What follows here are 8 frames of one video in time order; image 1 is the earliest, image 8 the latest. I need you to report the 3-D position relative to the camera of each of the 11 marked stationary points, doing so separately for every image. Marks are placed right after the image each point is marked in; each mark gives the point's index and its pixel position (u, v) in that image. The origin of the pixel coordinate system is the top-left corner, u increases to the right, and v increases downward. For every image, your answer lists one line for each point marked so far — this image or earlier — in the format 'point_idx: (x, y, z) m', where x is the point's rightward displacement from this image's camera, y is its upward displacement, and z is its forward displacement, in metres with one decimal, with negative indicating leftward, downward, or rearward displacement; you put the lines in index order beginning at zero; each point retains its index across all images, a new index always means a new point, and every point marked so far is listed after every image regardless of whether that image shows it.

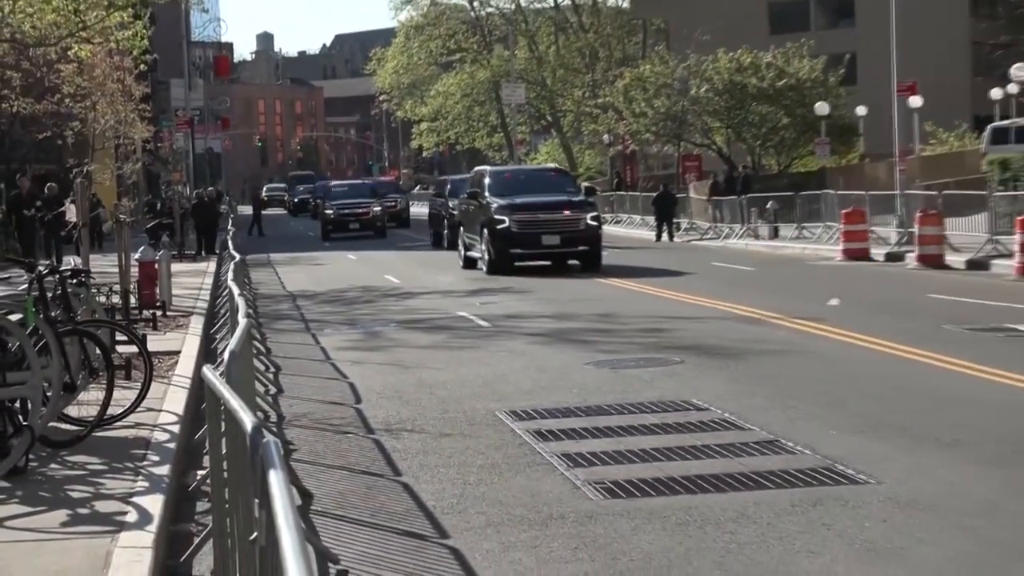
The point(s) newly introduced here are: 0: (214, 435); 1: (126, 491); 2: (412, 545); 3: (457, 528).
0: (-2.6, -1.2, +5.1) m
1: (-4.3, -2.0, +6.7) m
2: (-1.2, -2.4, +6.2) m
3: (-0.9, -2.3, +6.5) m
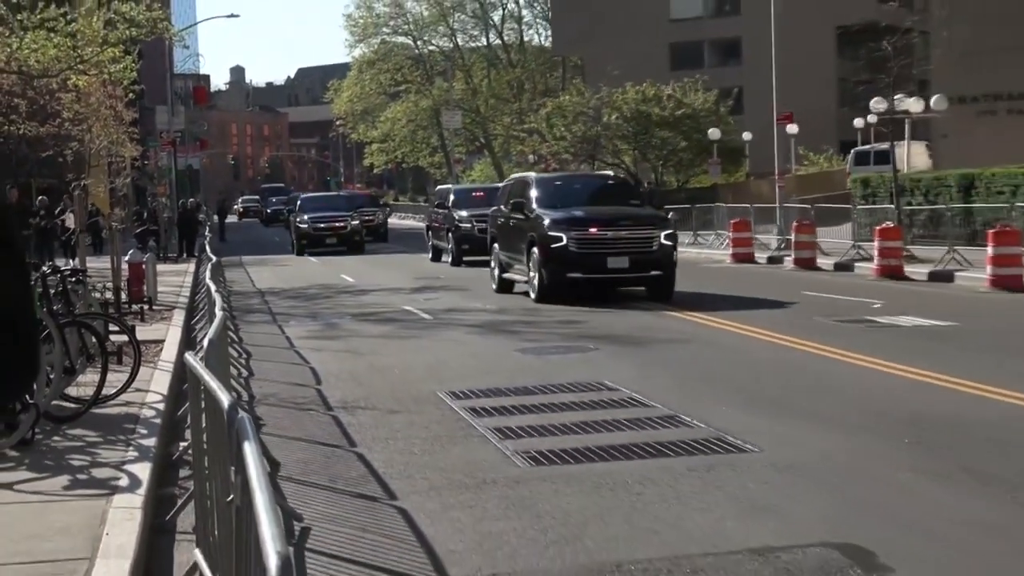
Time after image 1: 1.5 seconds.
0: (-3.2, -1.2, +5.9) m
1: (-4.9, -2.0, +7.5) m
2: (-1.8, -2.4, +7.0) m
3: (-1.5, -2.3, +7.4) m
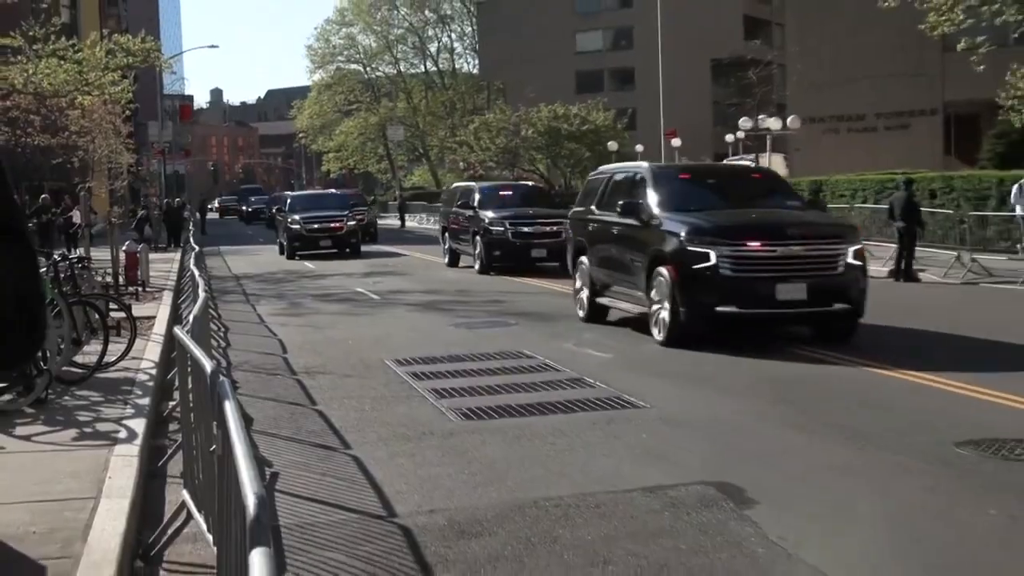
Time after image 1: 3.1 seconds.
0: (-4.0, -1.0, +7.1) m
1: (-5.7, -1.8, +8.7) m
2: (-2.6, -2.2, +8.2) m
3: (-2.3, -2.1, +8.6) m
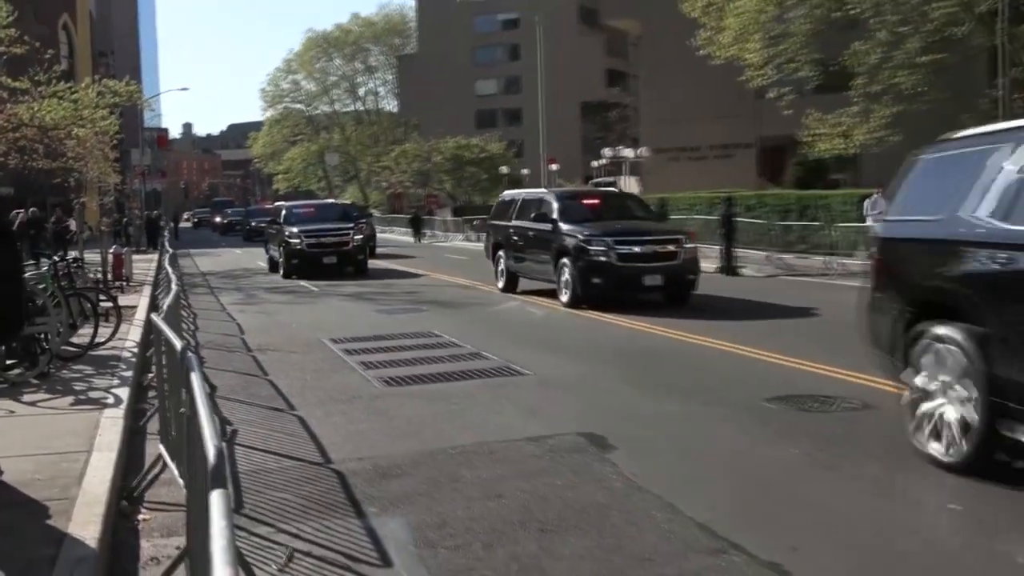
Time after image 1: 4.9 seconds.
0: (-5.3, -1.0, +8.8) m
1: (-7.1, -1.7, +10.3) m
2: (-3.9, -2.1, +10.0) m
3: (-3.7, -2.0, +10.3) m
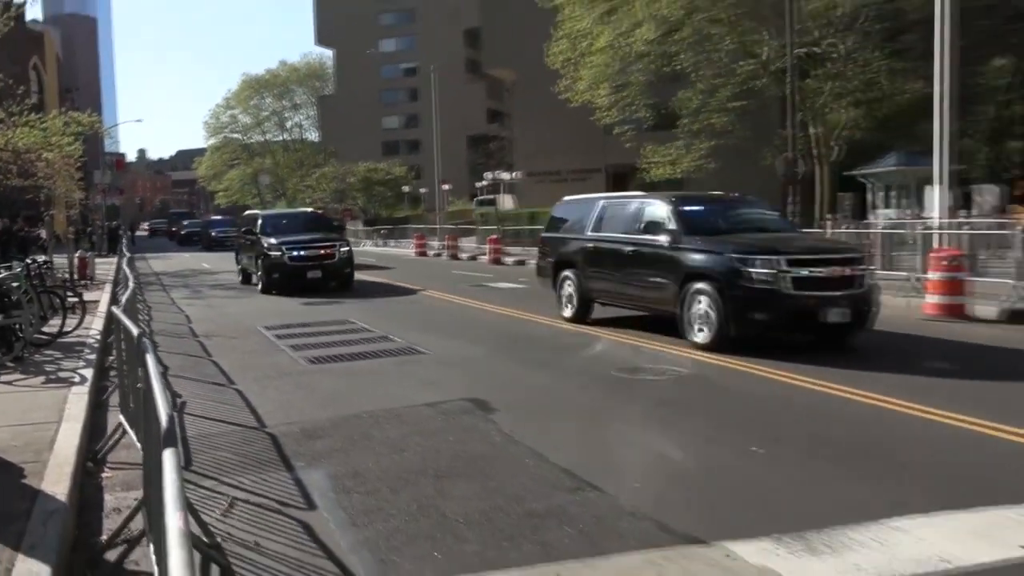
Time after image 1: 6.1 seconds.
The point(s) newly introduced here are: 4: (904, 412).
0: (-7.1, -0.9, +10.6) m
1: (-8.9, -1.7, +12.0) m
2: (-5.8, -2.1, +11.8) m
3: (-5.5, -2.0, +12.2) m
4: (+7.5, -2.4, +11.3) m
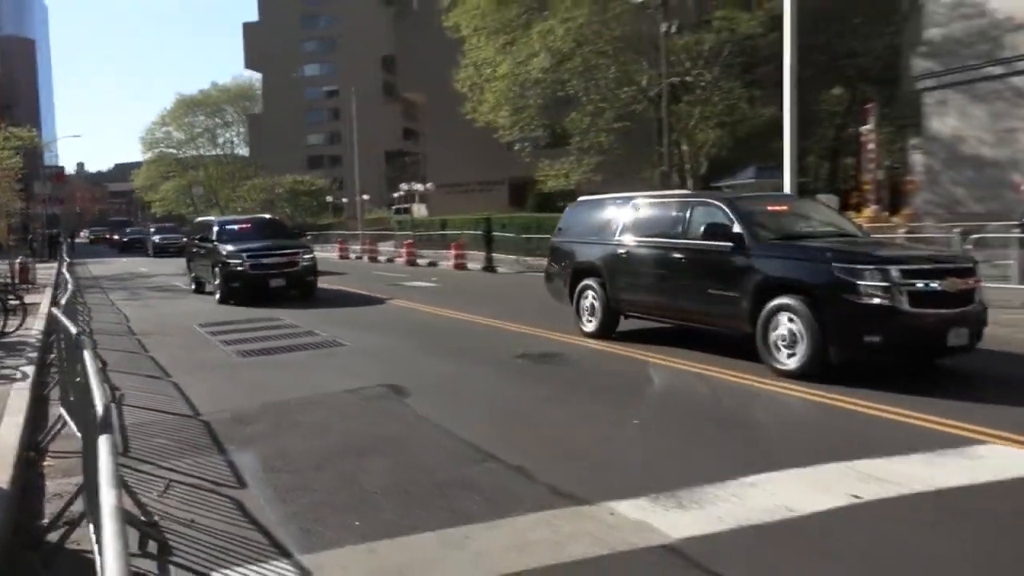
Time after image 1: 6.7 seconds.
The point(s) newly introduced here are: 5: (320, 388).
0: (-8.8, -1.0, +11.5) m
1: (-10.8, -1.8, +12.7) m
2: (-7.6, -2.1, +12.8) m
3: (-7.4, -2.0, +13.1) m
4: (+5.7, -2.3, +13.2) m
5: (-4.2, -2.2, +12.9) m
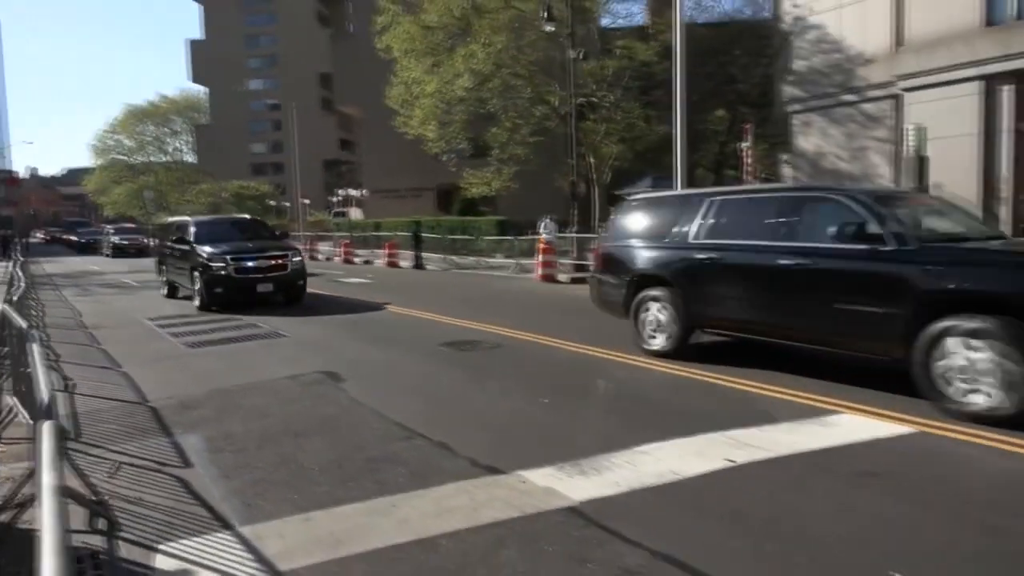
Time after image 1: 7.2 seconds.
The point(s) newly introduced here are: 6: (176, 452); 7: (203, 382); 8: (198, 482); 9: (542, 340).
0: (-10.4, -0.9, +12.3) m
1: (-12.4, -1.7, +13.4) m
2: (-9.3, -2.0, +13.6) m
3: (-9.1, -2.0, +14.0) m
4: (+4.0, -2.2, +14.9) m
5: (-5.9, -2.1, +14.0) m
6: (-6.4, -3.0, +11.3) m
7: (-7.2, -2.1, +13.8) m
8: (-5.5, -3.3, +10.3) m
9: (+0.9, -1.6, +18.2) m
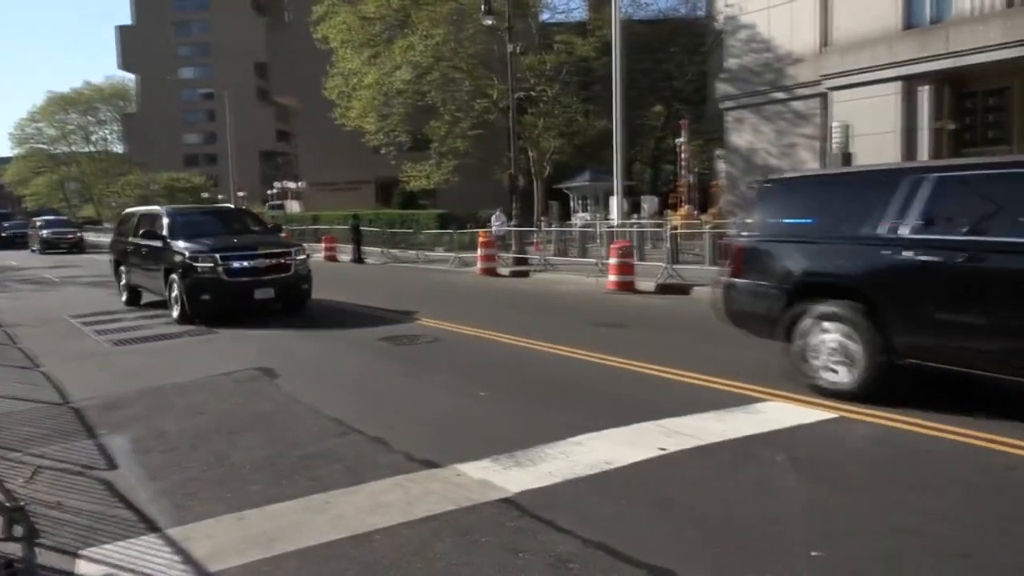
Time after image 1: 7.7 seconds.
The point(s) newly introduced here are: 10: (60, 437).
0: (-11.6, -0.8, +11.6) m
1: (-13.7, -1.6, +12.6) m
2: (-10.6, -2.0, +13.0) m
3: (-10.4, -1.9, +13.4) m
4: (+2.6, -2.1, +15.1) m
5: (-7.2, -2.0, +13.6) m
6: (-7.6, -2.9, +10.8) m
7: (-8.6, -2.0, +13.3) m
8: (-6.6, -3.2, +10.0) m
9: (-0.7, -1.4, +18.2) m
10: (-8.6, -2.7, +11.2) m
